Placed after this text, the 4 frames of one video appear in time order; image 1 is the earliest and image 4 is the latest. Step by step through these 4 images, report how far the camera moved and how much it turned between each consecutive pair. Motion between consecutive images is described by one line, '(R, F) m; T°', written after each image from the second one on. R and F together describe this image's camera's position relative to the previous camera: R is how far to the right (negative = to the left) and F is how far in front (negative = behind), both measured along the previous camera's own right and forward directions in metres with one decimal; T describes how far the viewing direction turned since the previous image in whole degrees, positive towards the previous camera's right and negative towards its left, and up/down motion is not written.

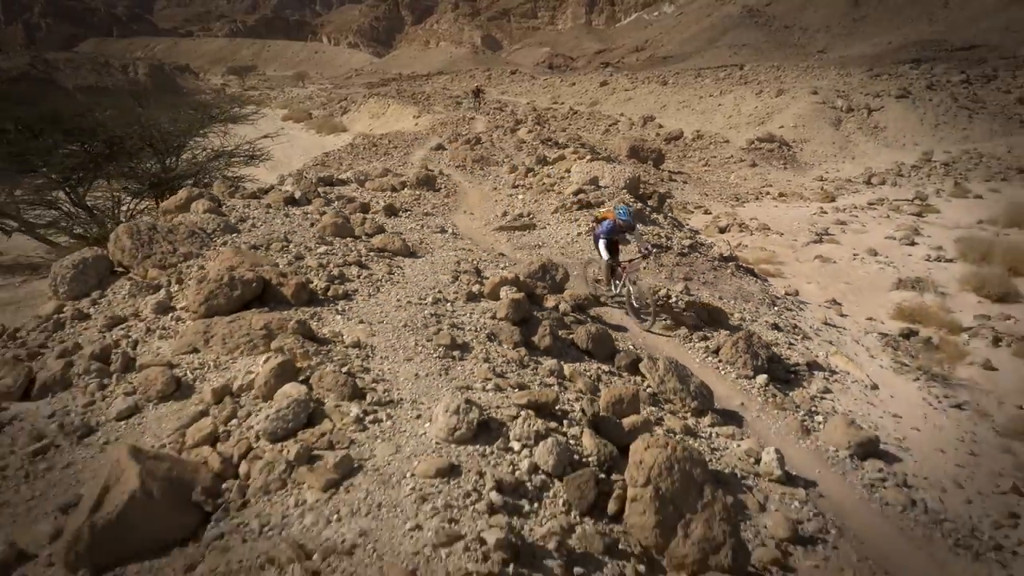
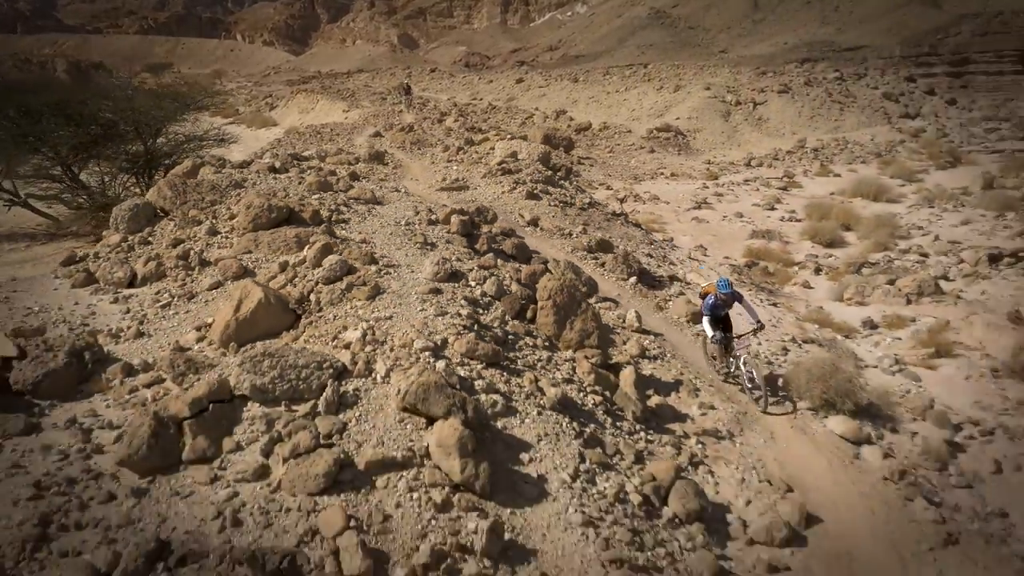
(-0.2, -2.2) m; +5°
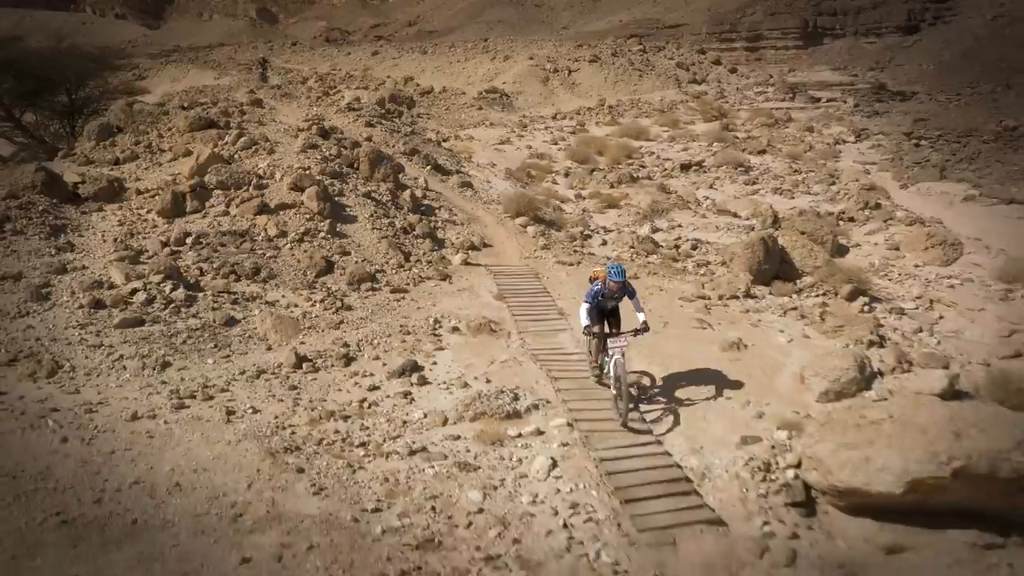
(+0.3, -4.7) m; +7°
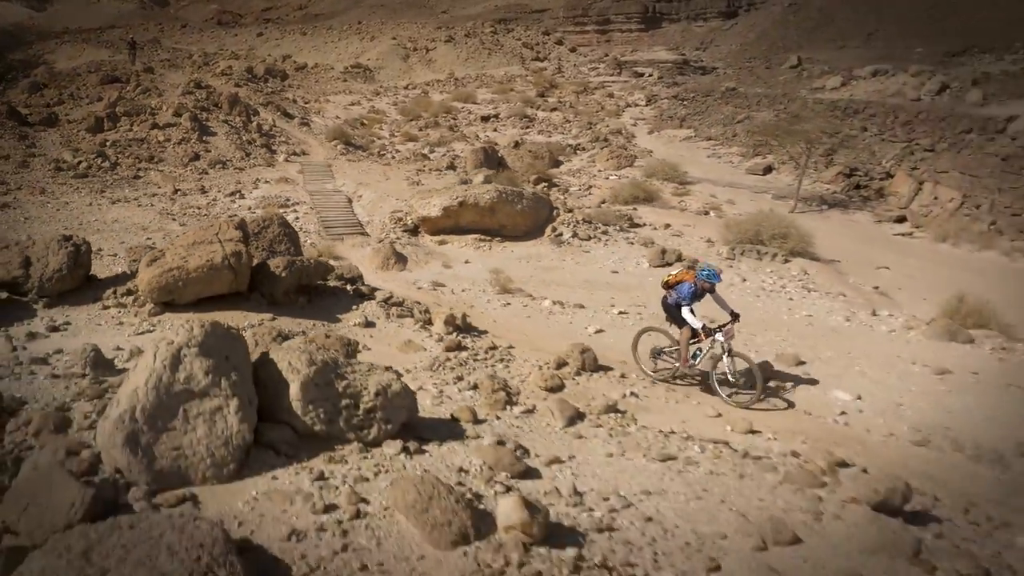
(+1.3, -5.1) m; +5°
